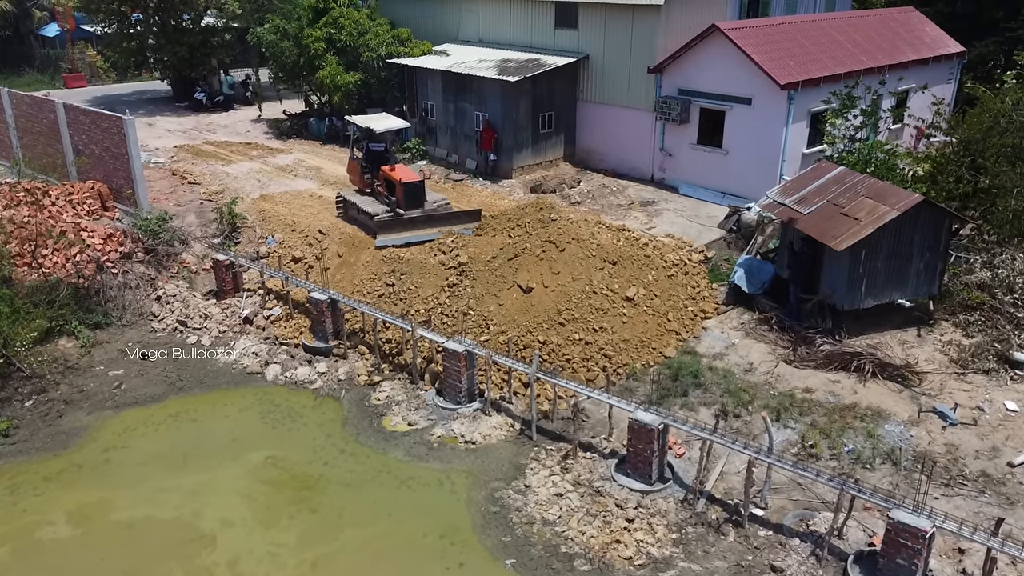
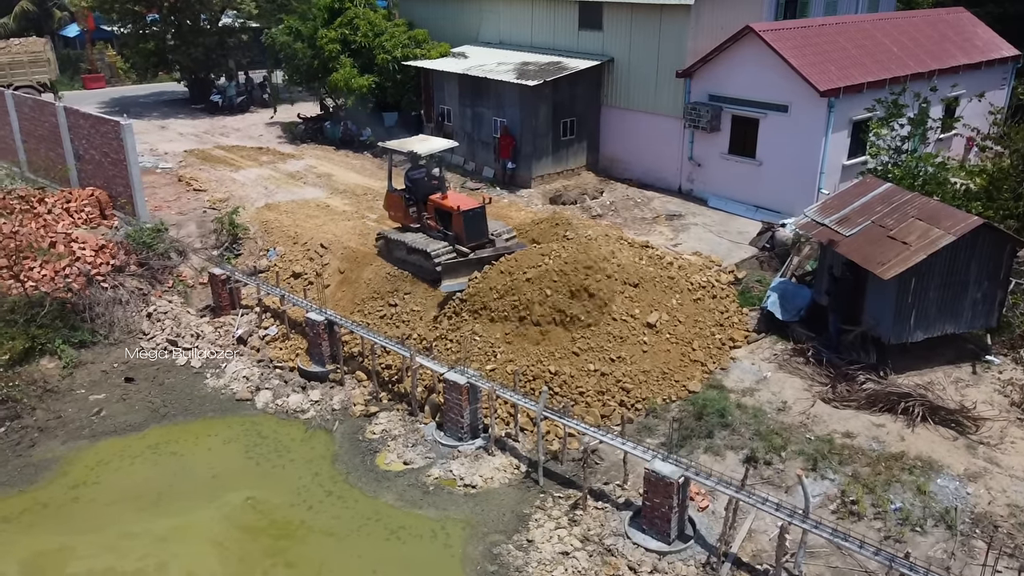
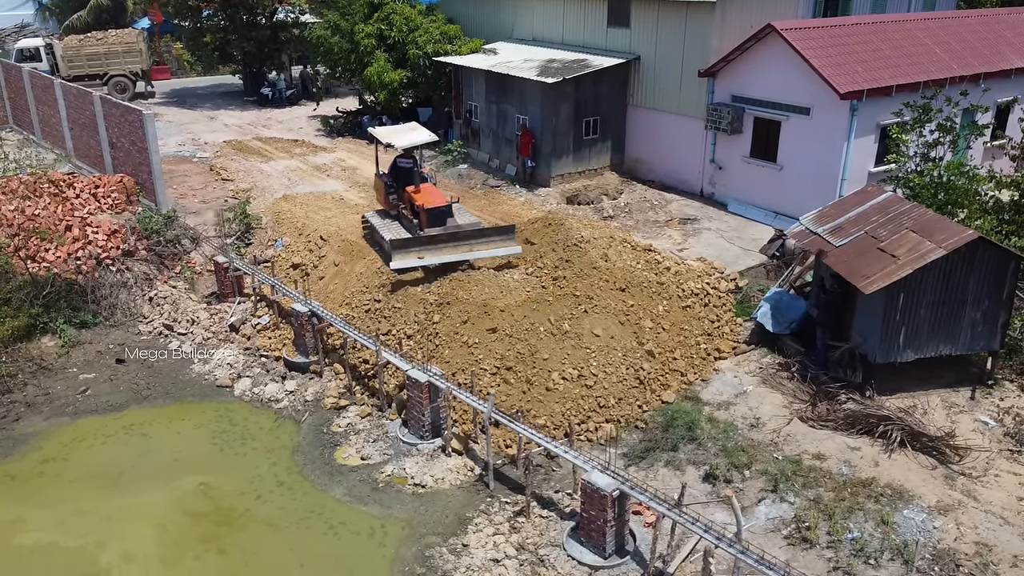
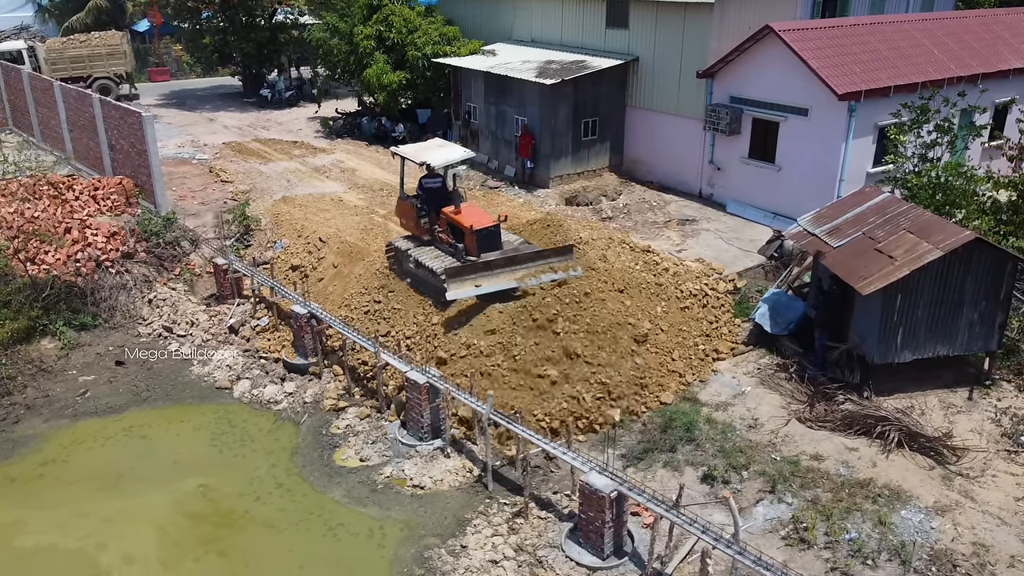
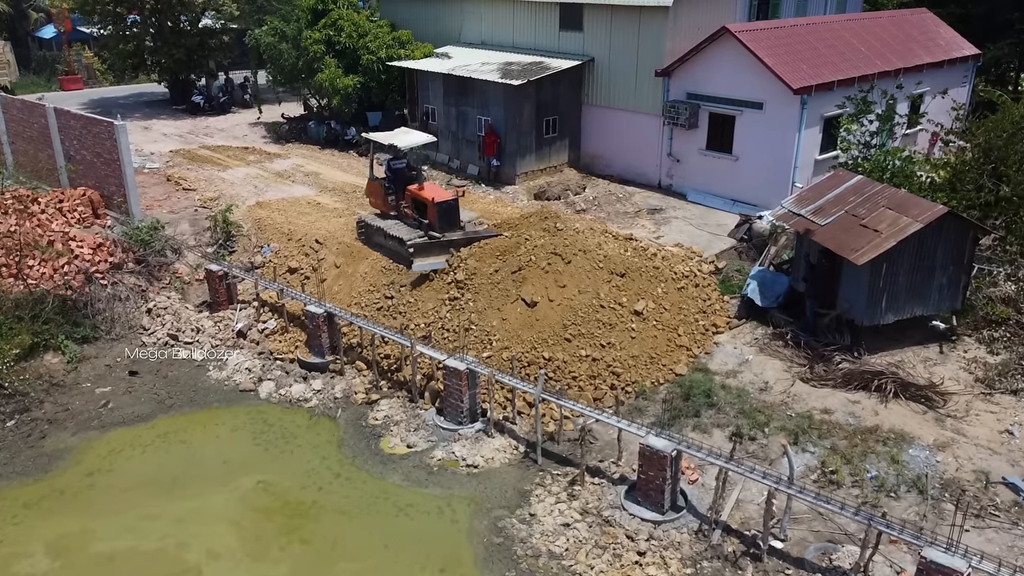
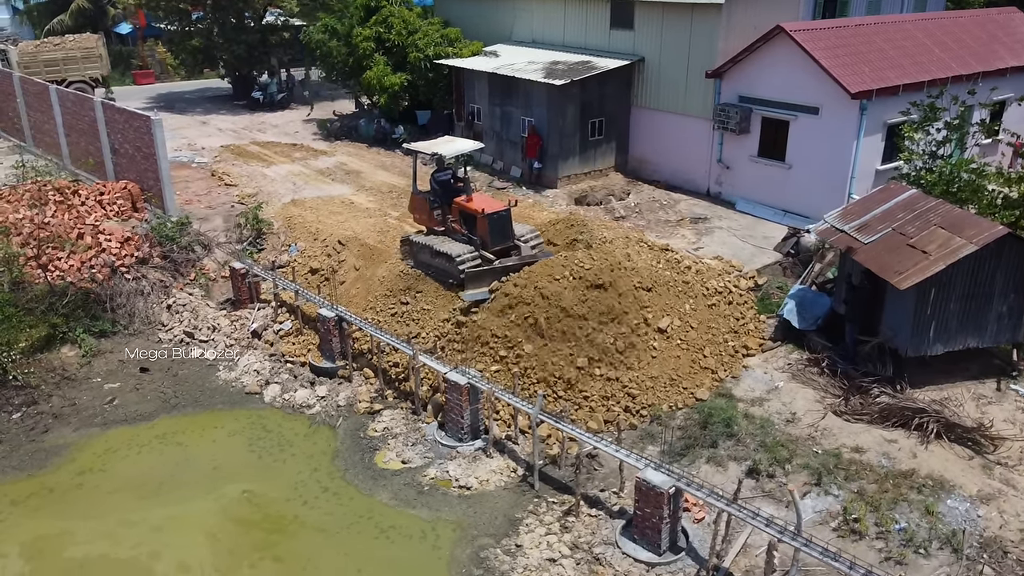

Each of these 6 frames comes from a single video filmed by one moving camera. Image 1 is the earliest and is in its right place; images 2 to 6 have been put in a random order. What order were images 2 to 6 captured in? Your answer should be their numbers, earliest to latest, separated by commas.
5, 2, 6, 4, 3
